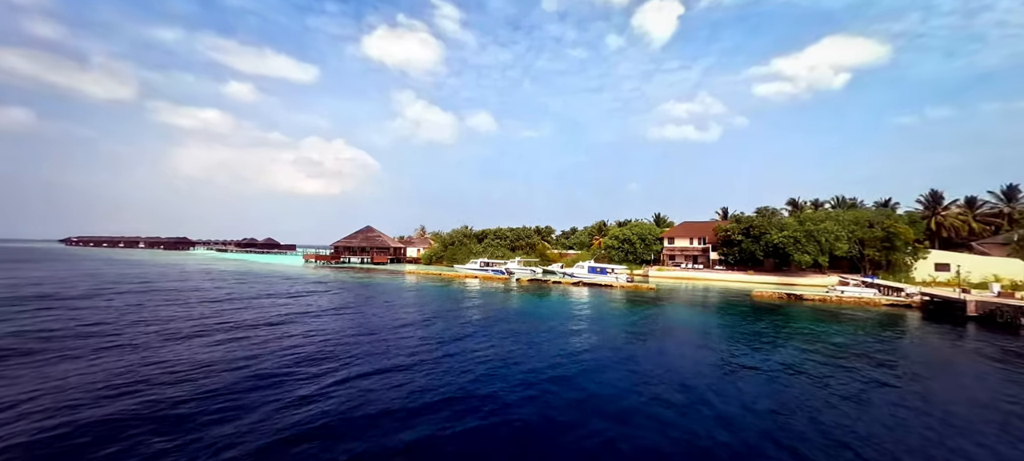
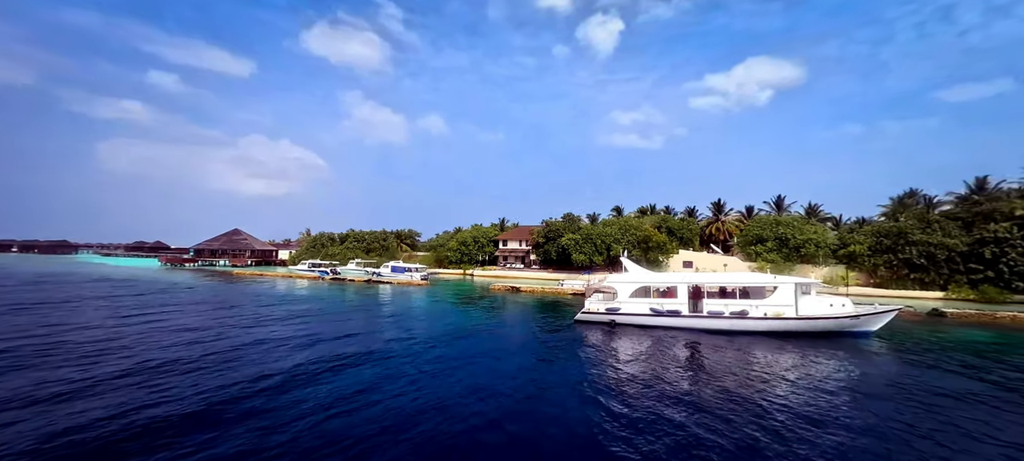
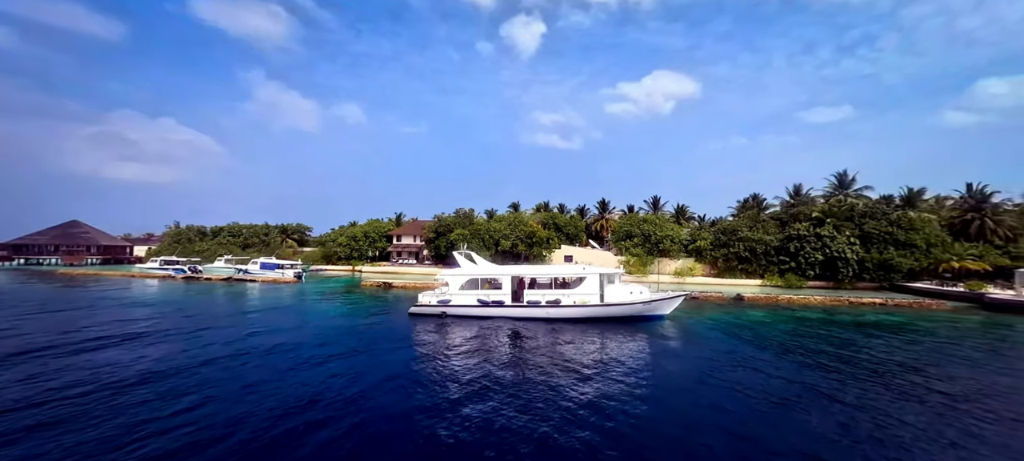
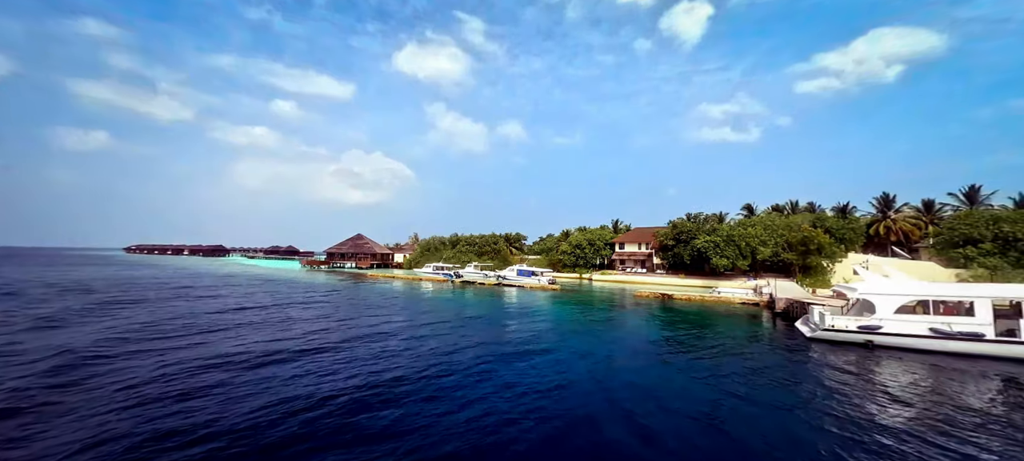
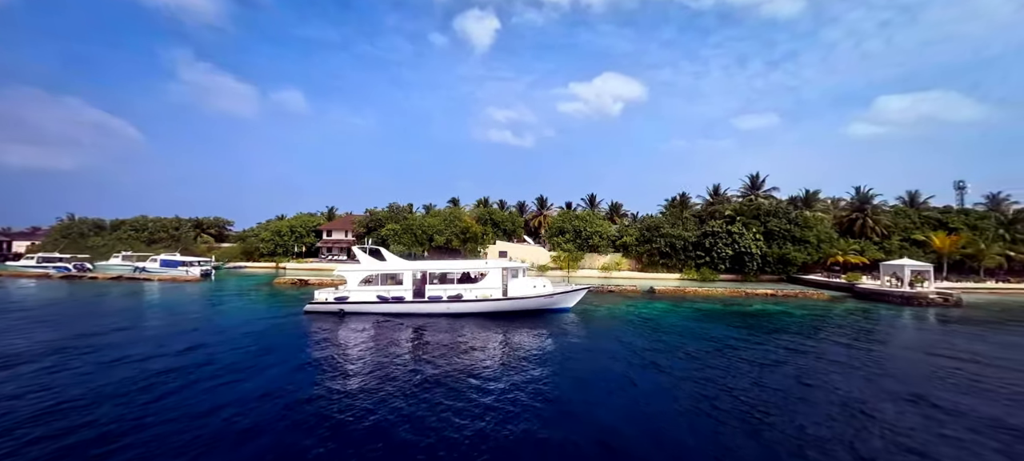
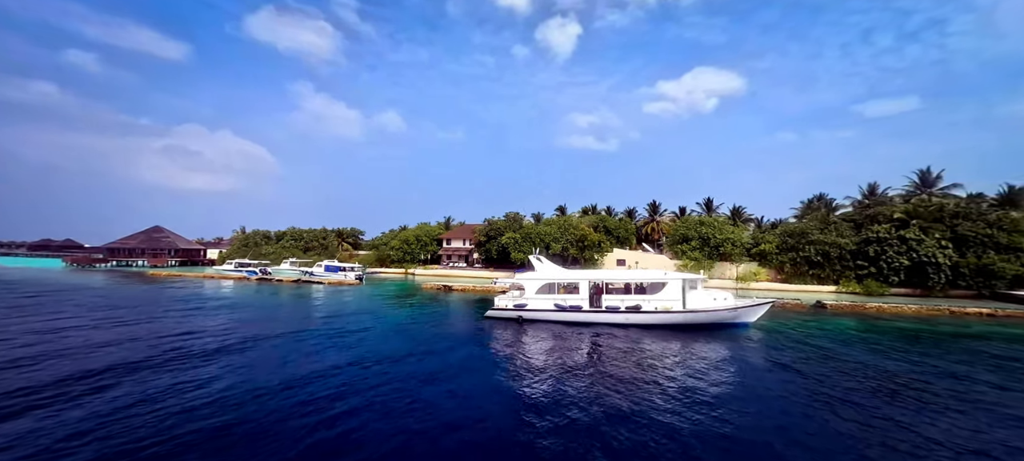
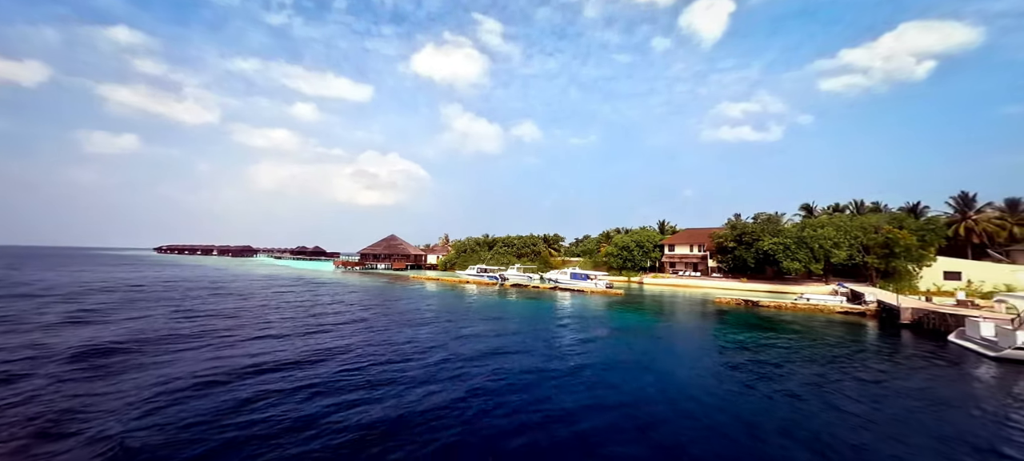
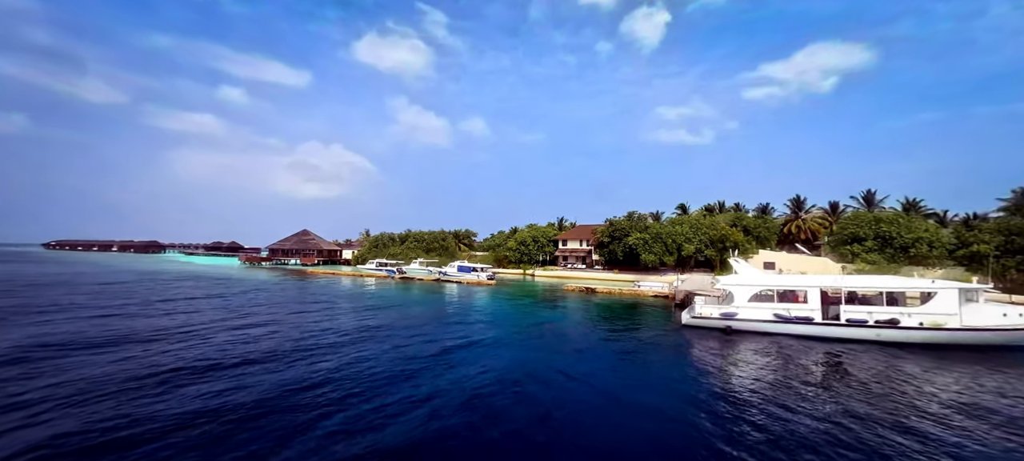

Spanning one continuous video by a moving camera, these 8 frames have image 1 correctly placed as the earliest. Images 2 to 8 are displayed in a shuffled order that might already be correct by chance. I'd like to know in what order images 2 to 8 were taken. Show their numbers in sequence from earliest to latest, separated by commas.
7, 4, 8, 2, 6, 3, 5
